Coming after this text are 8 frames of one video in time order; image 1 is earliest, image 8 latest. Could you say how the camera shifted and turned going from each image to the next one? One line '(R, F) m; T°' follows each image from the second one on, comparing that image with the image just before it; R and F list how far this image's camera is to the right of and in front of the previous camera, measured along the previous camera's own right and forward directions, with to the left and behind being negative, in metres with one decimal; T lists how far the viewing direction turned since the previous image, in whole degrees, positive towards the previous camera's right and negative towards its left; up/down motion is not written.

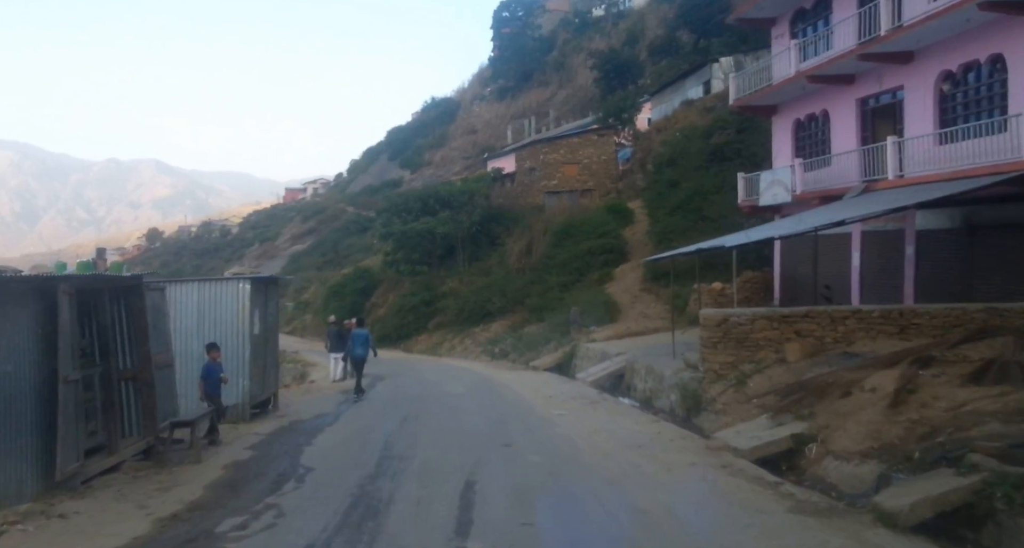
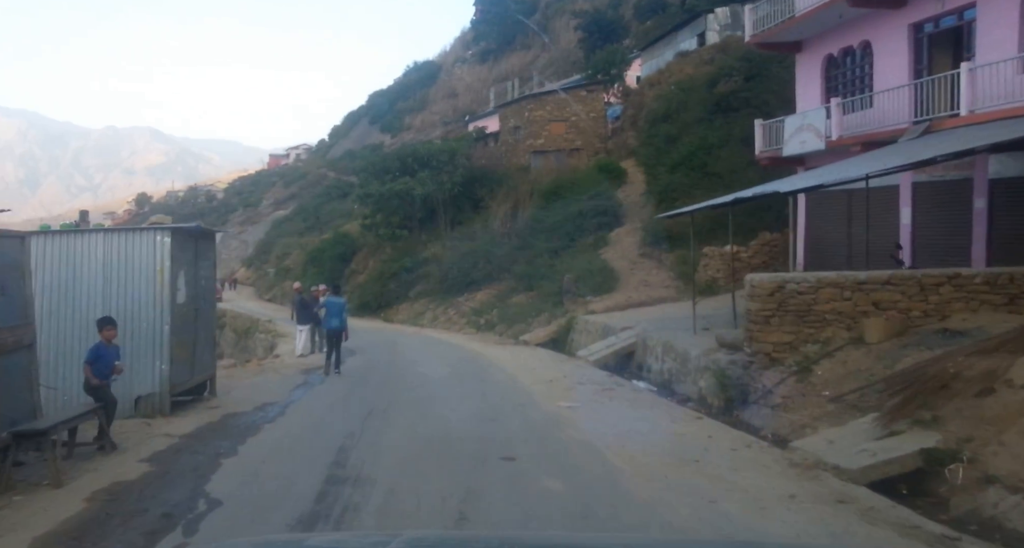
(-0.3, +3.0) m; +2°
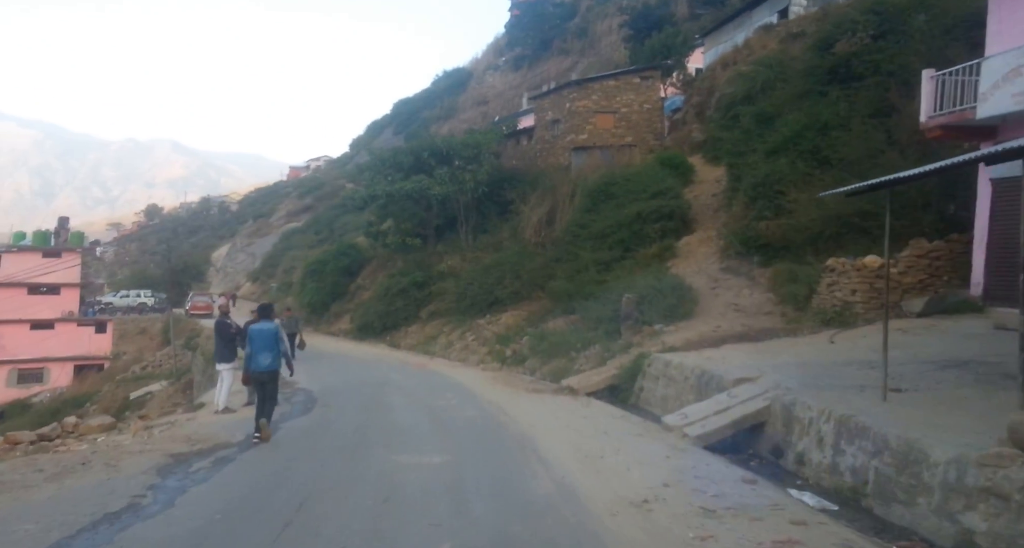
(-0.3, +6.4) m; -2°
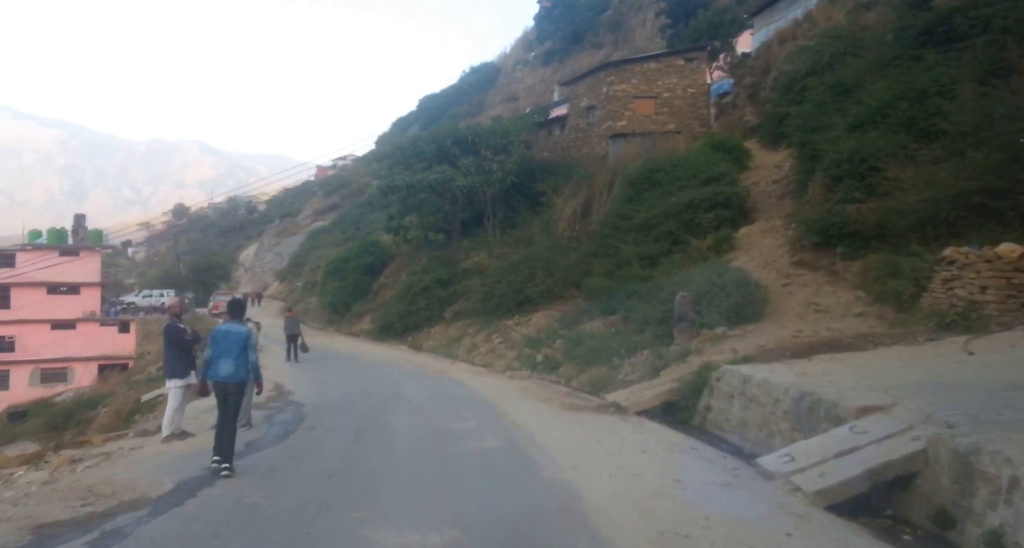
(-0.1, +2.7) m; -2°
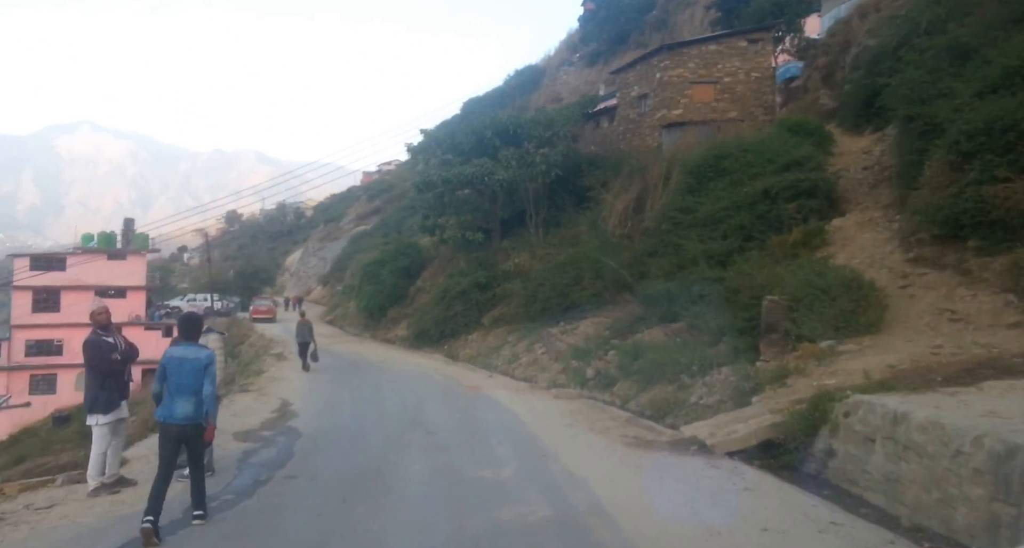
(-0.1, +2.7) m; -4°
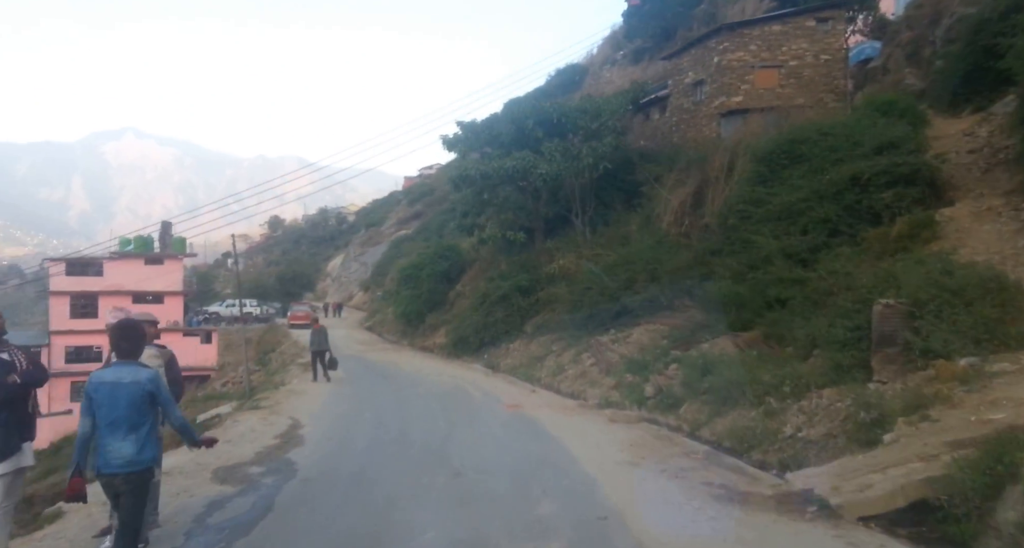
(-0.1, +2.2) m; -4°
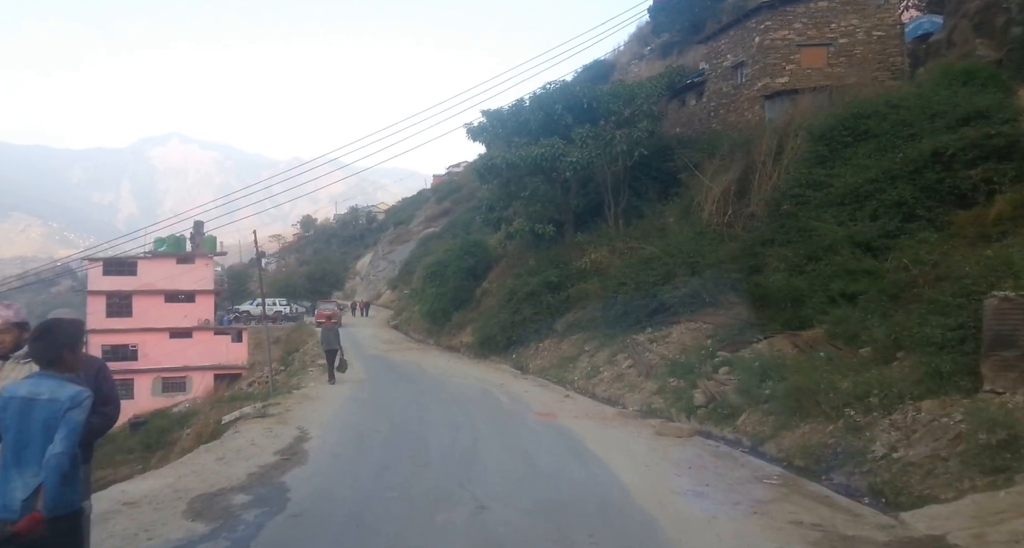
(-0.1, +1.5) m; -2°
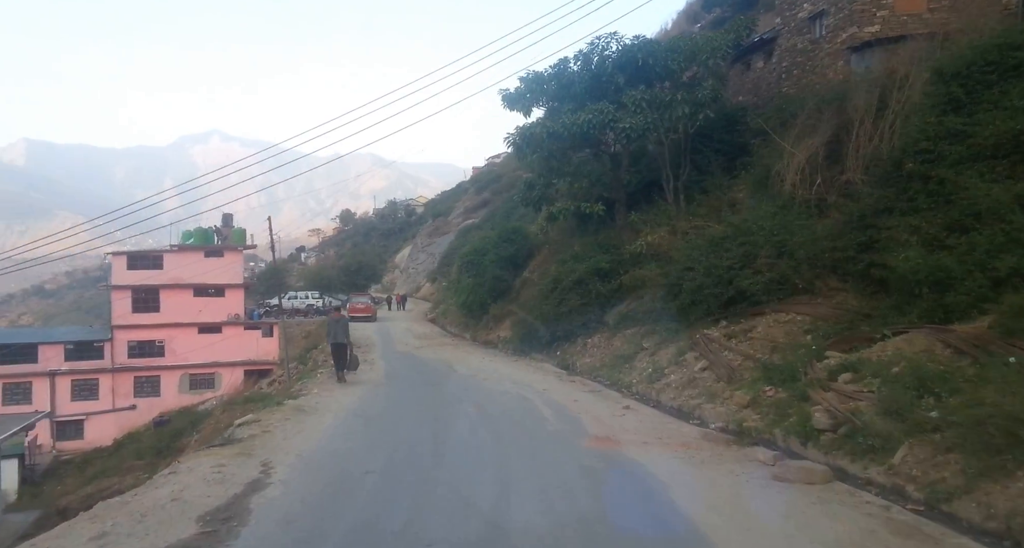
(-0.1, +3.4) m; -3°
